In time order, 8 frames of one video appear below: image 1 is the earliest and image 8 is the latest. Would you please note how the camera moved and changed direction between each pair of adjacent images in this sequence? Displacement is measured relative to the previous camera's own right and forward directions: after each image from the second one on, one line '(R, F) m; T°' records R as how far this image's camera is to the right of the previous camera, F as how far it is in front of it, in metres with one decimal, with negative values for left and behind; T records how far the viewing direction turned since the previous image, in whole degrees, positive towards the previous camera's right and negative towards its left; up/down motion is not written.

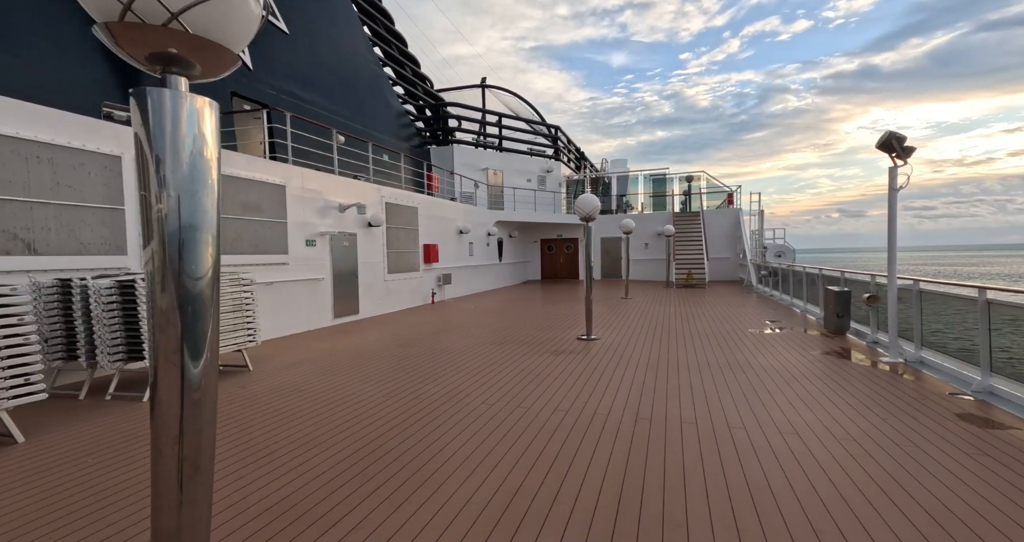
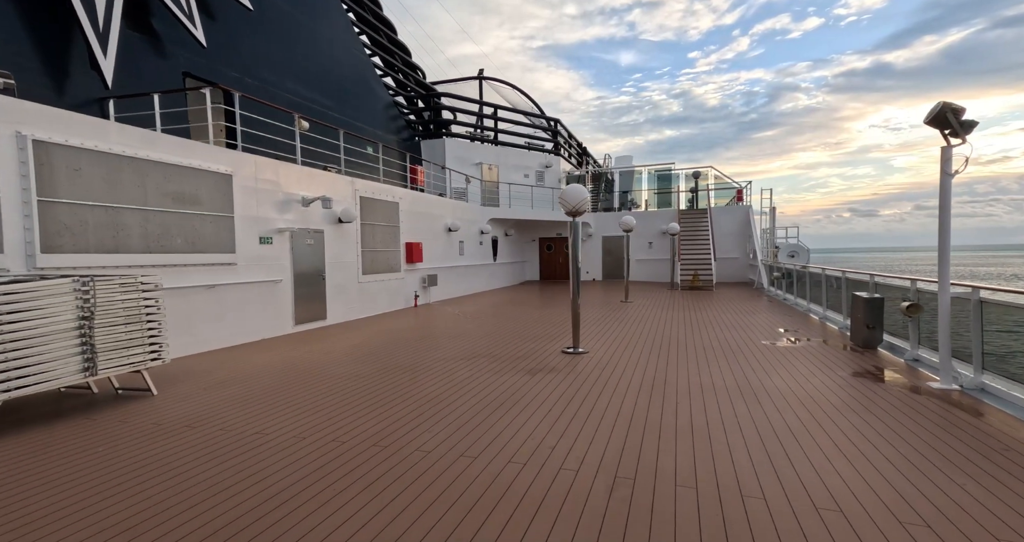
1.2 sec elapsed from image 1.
(+0.4, +0.9) m; -1°
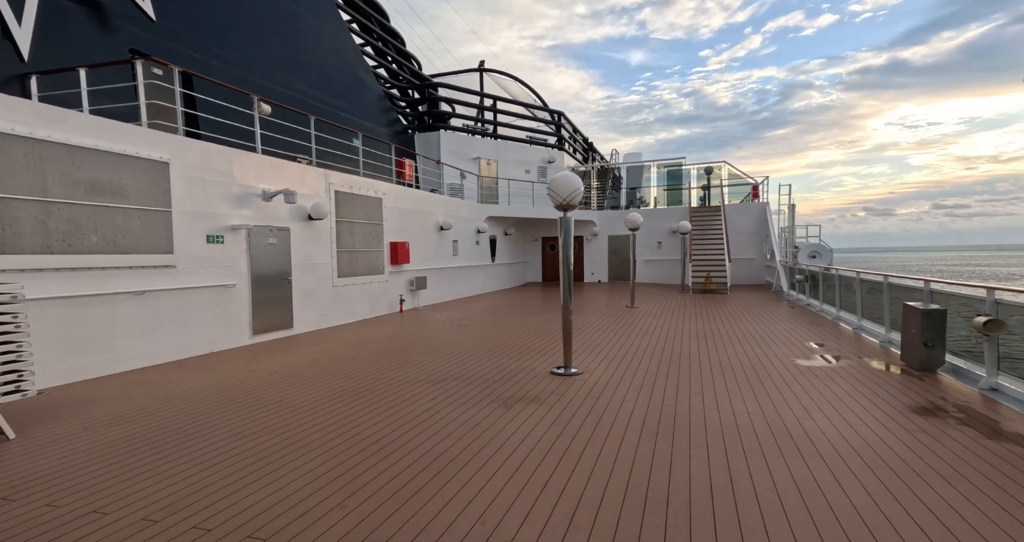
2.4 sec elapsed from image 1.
(+0.3, +0.9) m; -1°
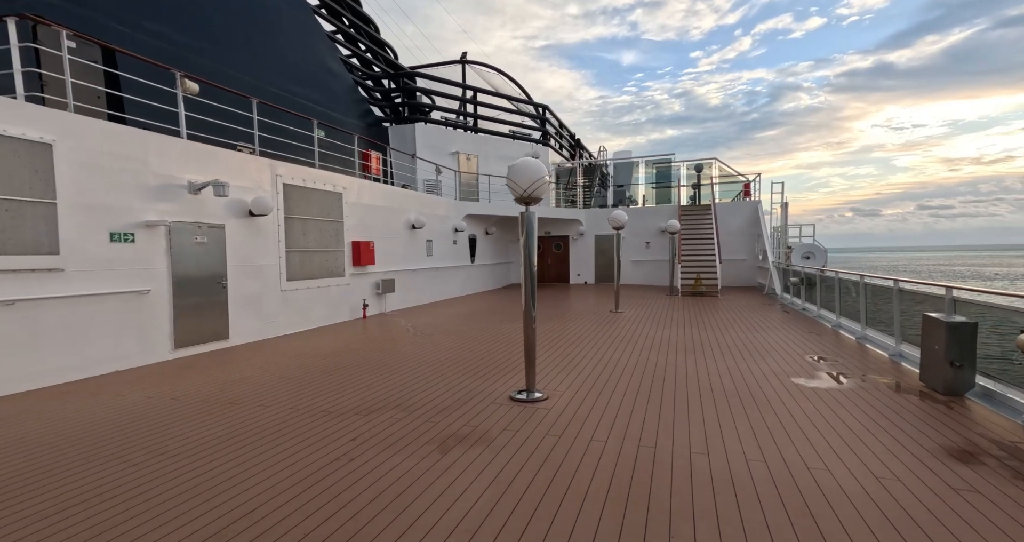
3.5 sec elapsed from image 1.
(+0.3, +0.8) m; +1°
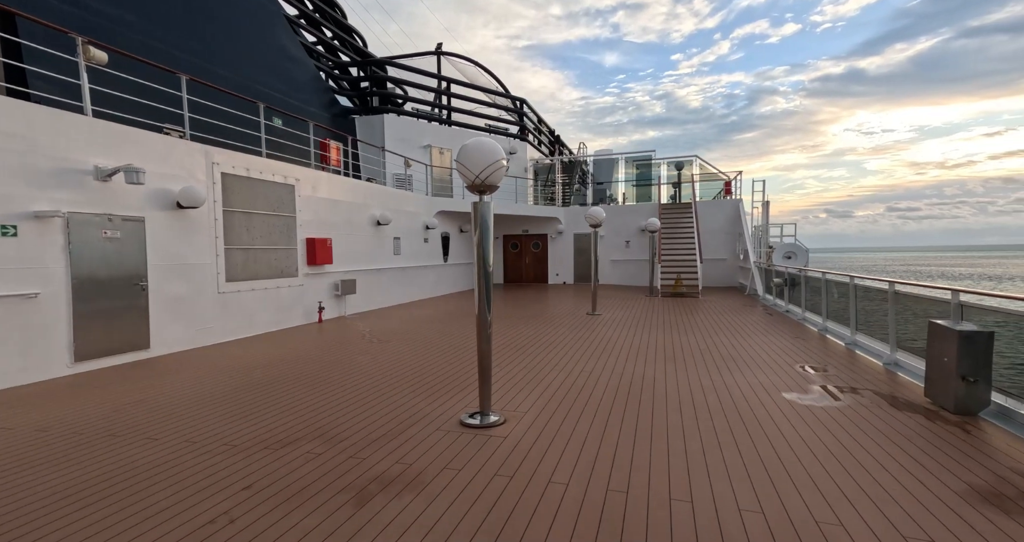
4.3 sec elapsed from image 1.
(+0.2, +0.6) m; +2°
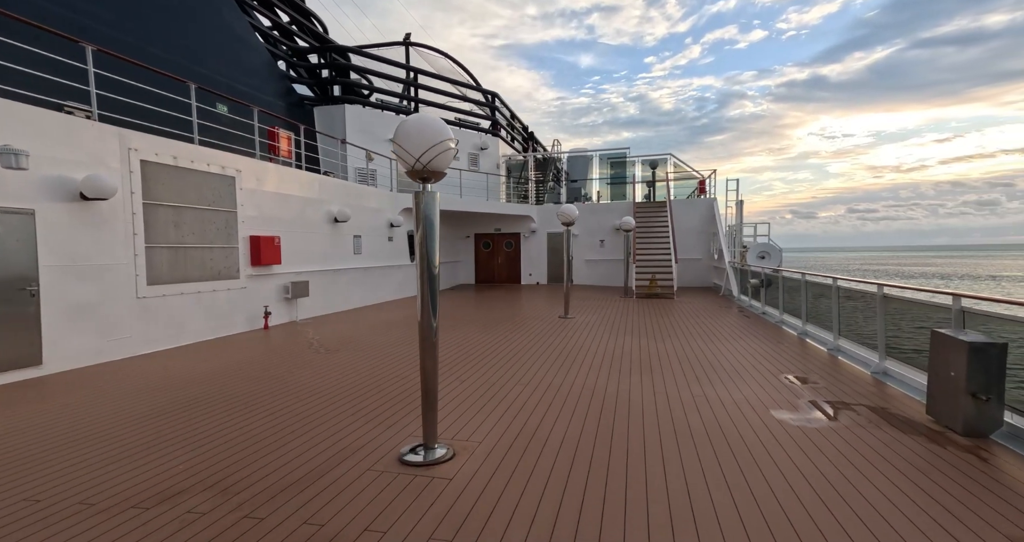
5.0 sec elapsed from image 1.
(+0.2, +0.6) m; +3°
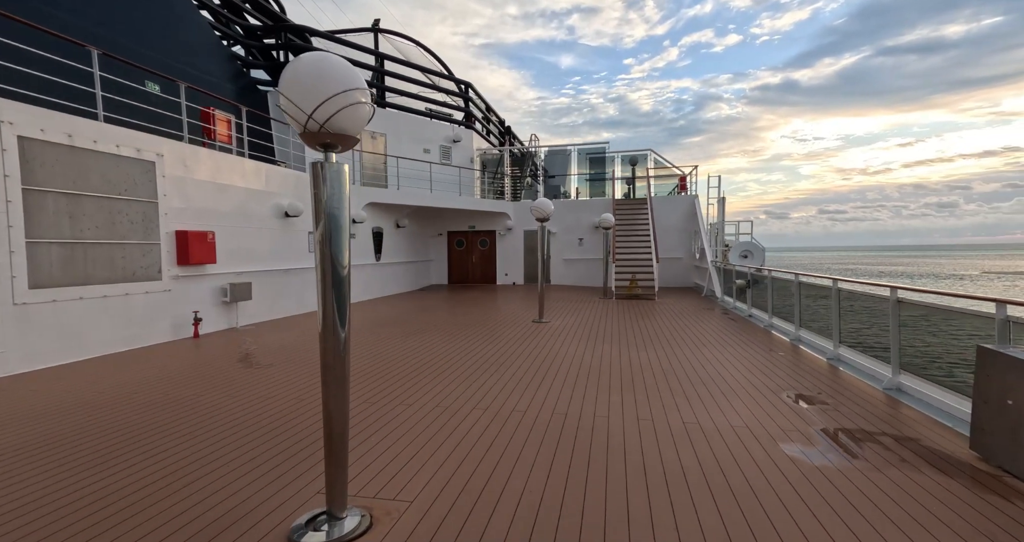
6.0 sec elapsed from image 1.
(+0.2, +0.8) m; +2°
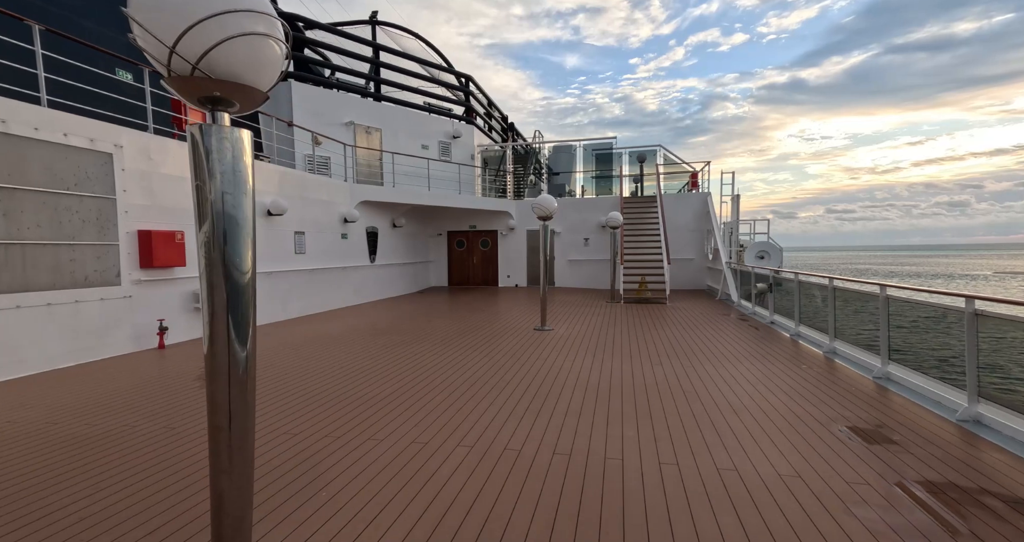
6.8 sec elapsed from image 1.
(+0.1, +0.7) m; -1°
